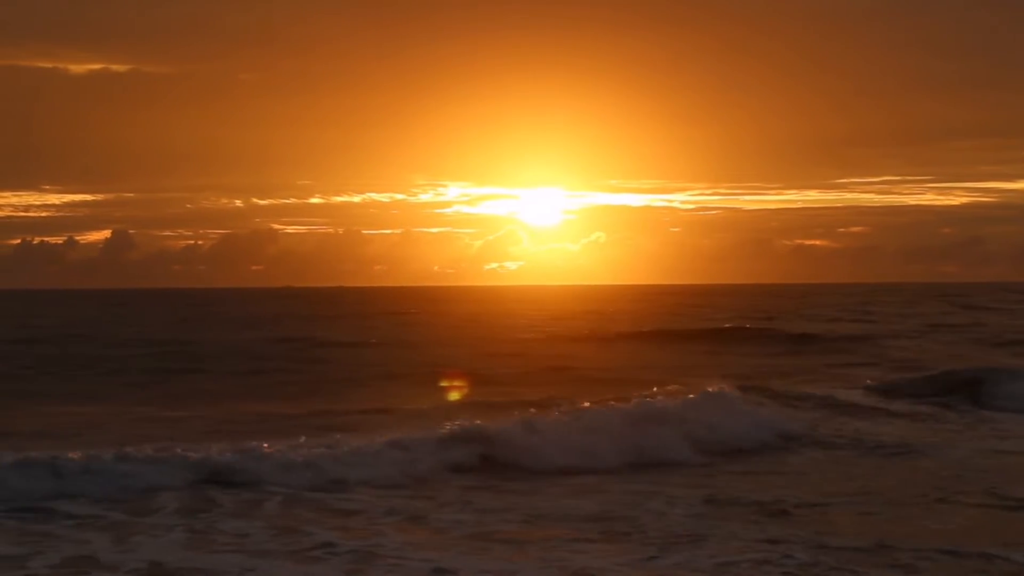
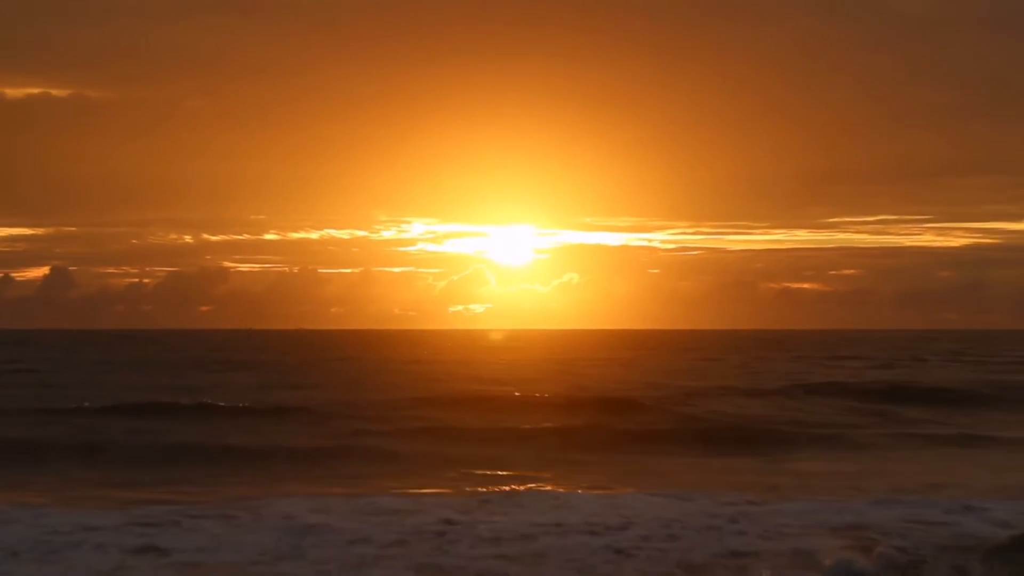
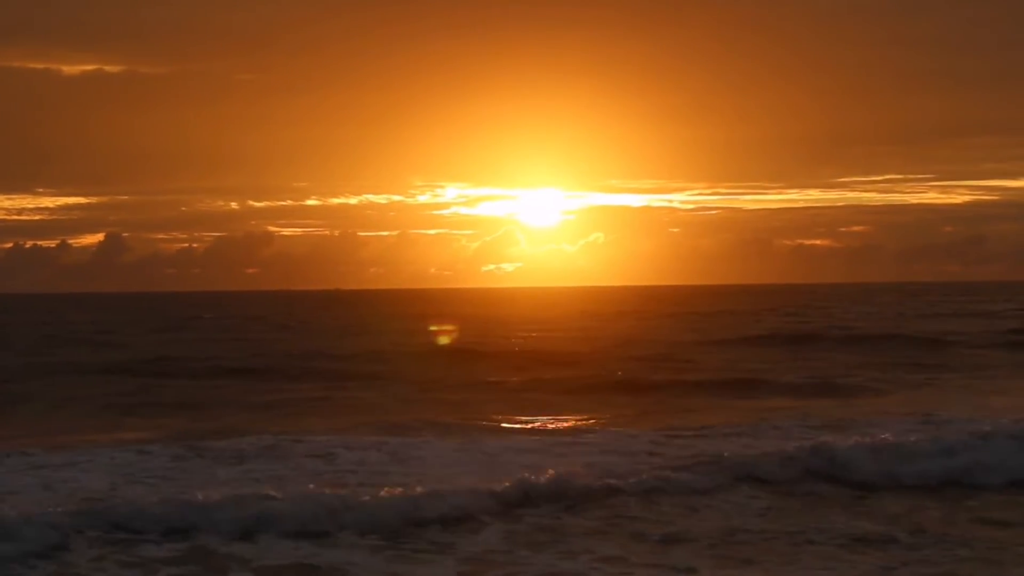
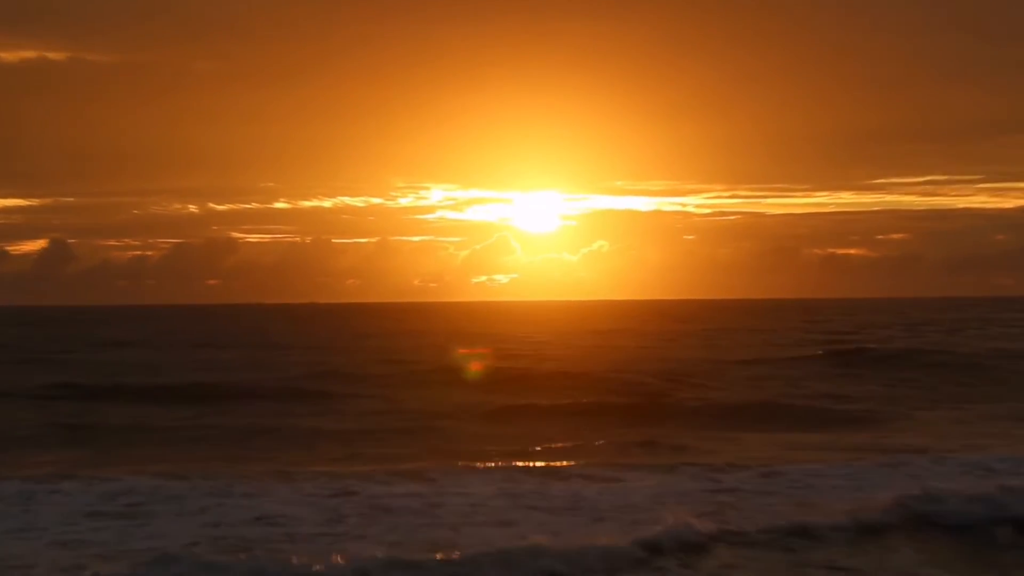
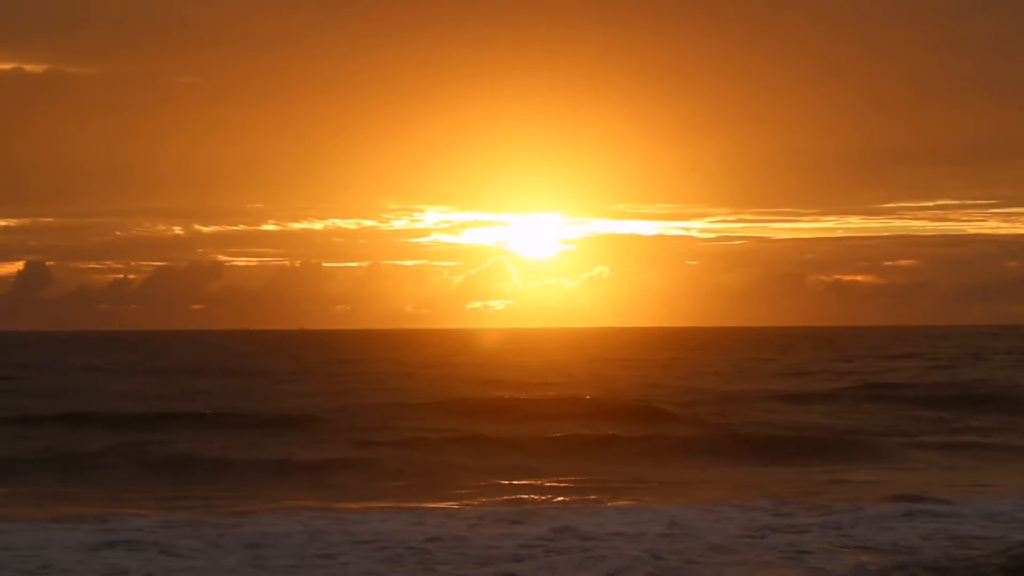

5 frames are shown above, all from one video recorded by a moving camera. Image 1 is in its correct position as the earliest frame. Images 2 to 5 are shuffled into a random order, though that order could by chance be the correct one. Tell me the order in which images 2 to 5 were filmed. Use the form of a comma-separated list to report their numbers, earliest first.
3, 4, 5, 2
